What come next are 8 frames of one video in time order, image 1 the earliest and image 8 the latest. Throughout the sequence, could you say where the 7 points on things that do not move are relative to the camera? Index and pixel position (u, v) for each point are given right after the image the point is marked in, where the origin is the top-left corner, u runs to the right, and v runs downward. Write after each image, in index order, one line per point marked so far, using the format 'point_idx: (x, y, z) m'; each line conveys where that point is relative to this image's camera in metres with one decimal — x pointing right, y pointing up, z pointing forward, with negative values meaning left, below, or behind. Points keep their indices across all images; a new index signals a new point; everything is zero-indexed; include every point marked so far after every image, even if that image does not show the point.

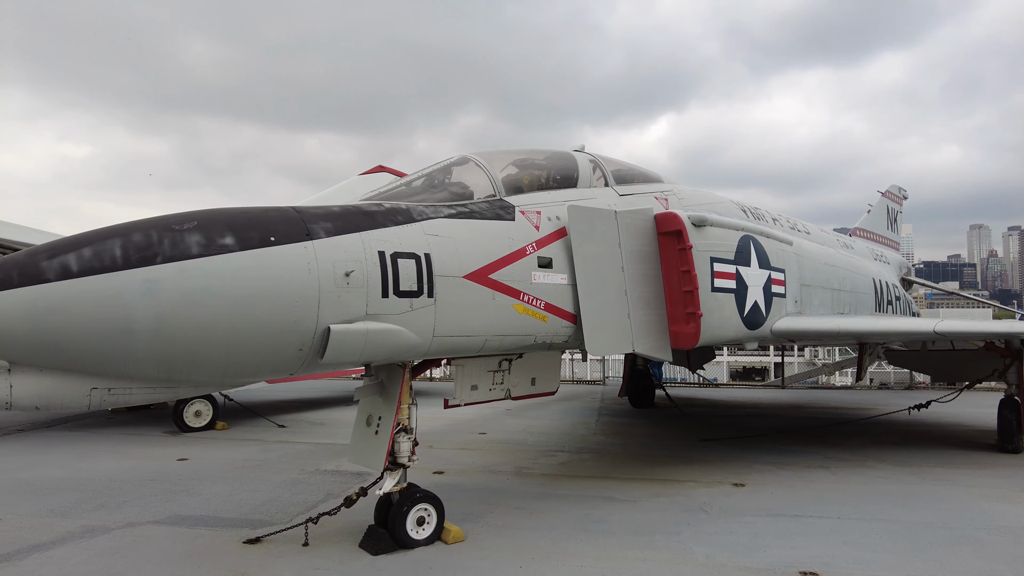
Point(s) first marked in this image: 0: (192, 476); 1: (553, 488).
0: (-2.5, -1.5, +5.3) m
1: (+0.3, -1.5, +5.0) m
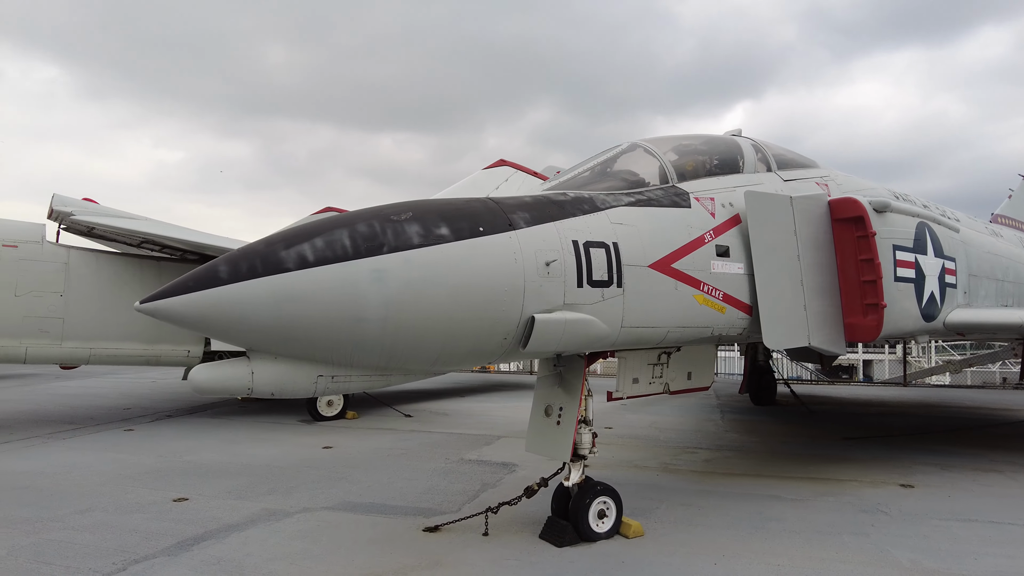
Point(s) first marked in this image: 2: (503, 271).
0: (-1.3, -1.4, +5.4) m
1: (+1.4, -1.4, +4.9) m
2: (0.0, +0.1, +2.9) m
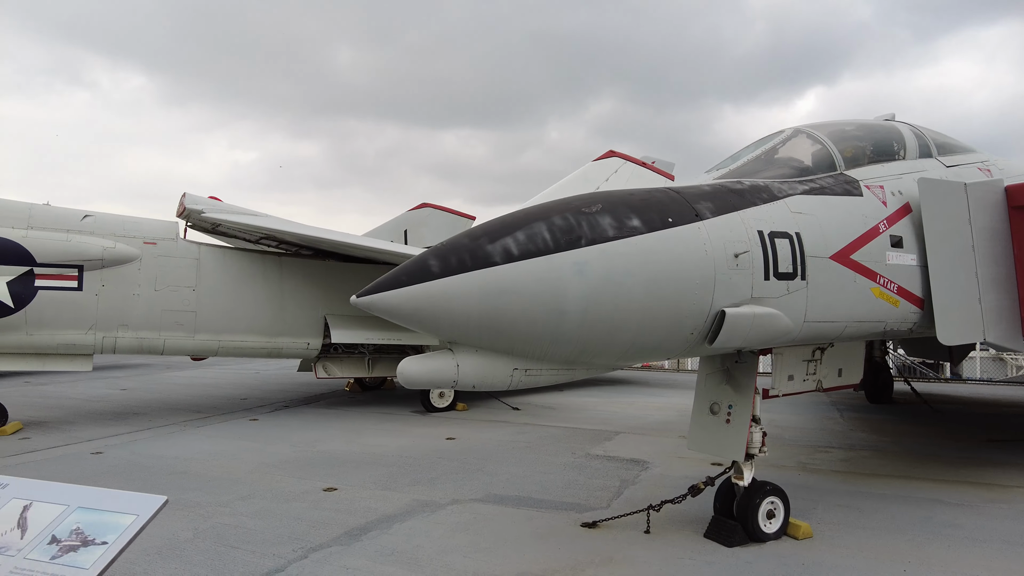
0: (-0.3, -1.4, +5.5) m
1: (+2.4, -1.4, +4.6) m
2: (+0.8, +0.1, +2.8) m
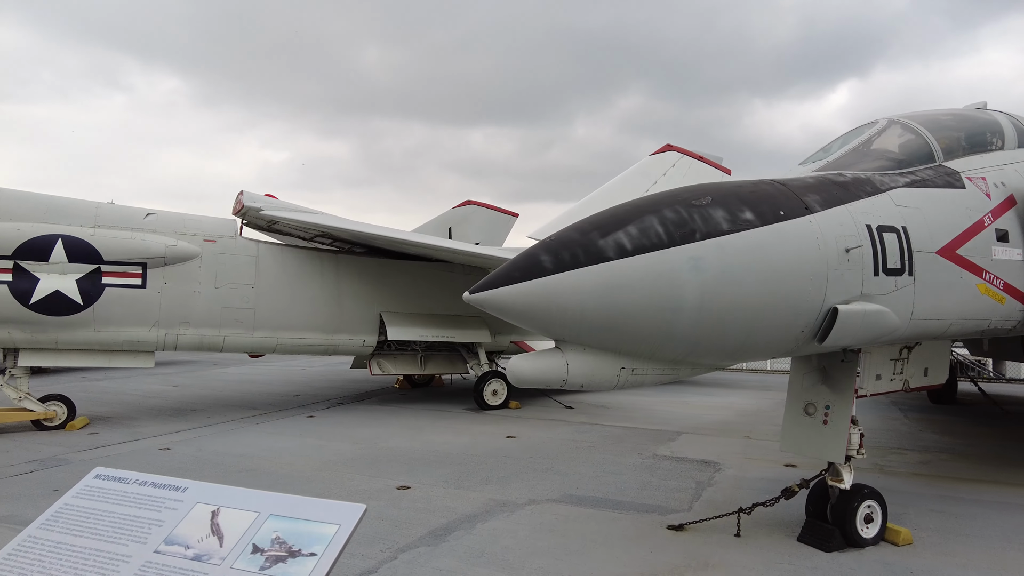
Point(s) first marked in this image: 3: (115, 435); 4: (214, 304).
0: (+0.2, -1.3, +5.4) m
1: (+2.9, -1.3, +4.5) m
2: (+1.2, +0.1, +2.7) m
3: (-3.6, -1.3, +6.1) m
4: (-2.9, -0.2, +6.6) m
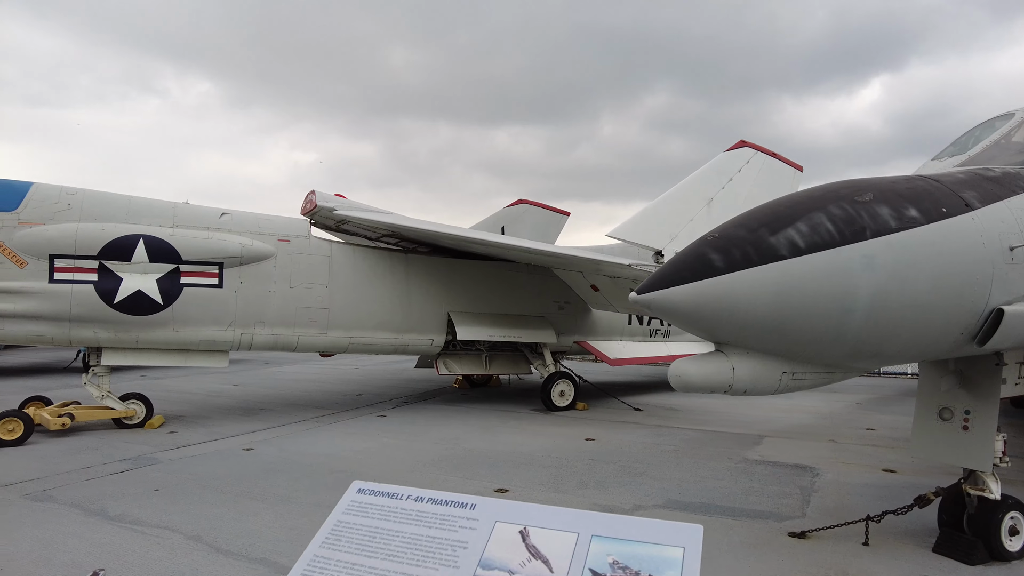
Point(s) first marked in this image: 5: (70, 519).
0: (+0.9, -1.3, +5.3) m
1: (+3.6, -1.3, +4.2) m
2: (+1.8, +0.1, +2.5) m
3: (-2.9, -1.3, +6.1) m
4: (-2.2, -0.2, +6.6) m
5: (-2.4, -1.3, +3.7) m
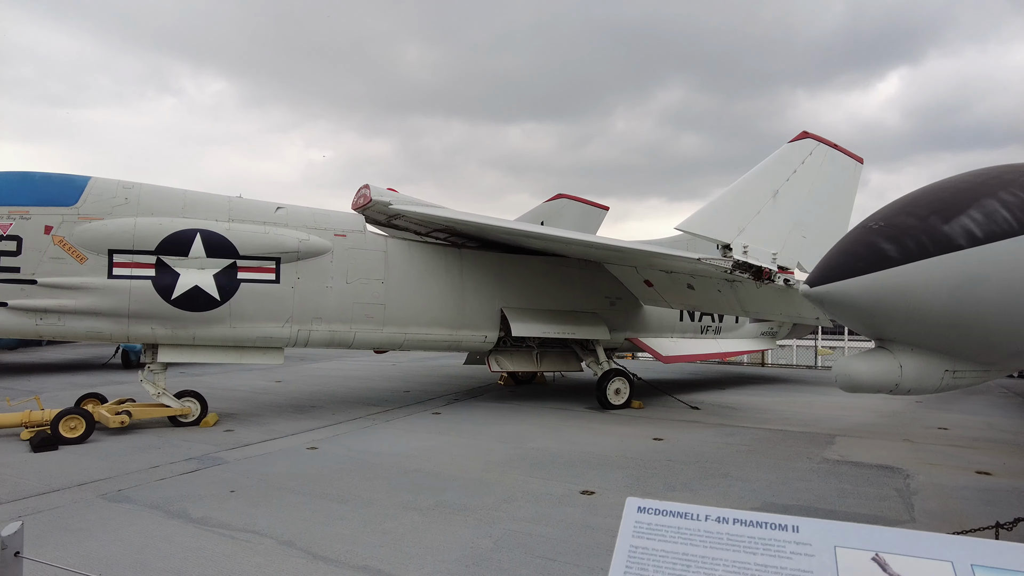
0: (+1.5, -1.3, +5.1) m
1: (+4.1, -1.3, +4.0) m
2: (+2.3, +0.2, +2.3) m
3: (-2.3, -1.3, +6.0) m
4: (-1.6, -0.1, +6.5) m
5: (-1.9, -1.3, +3.6) m
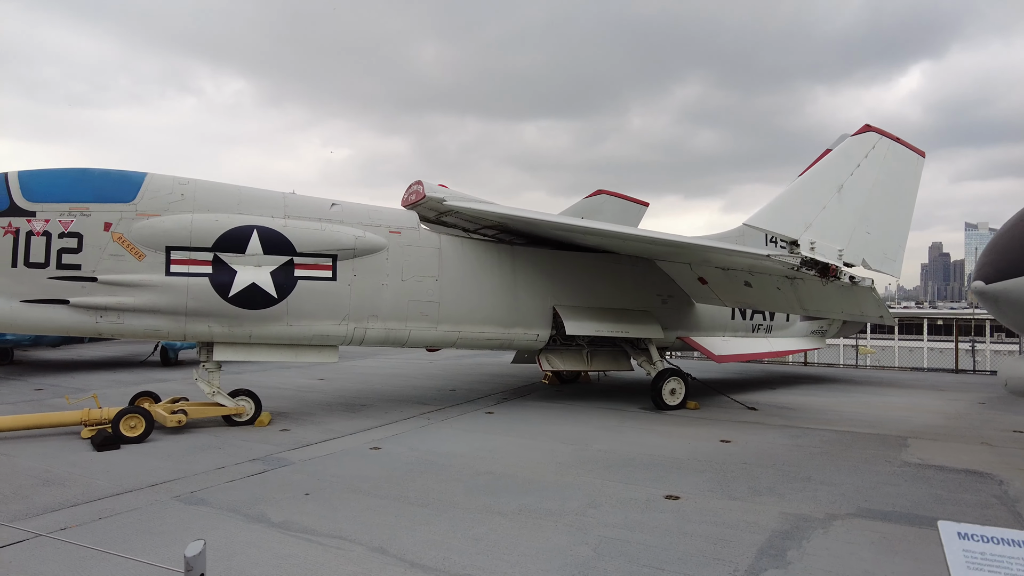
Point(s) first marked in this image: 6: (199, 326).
0: (+2.0, -1.3, +4.9) m
1: (+4.6, -1.3, +3.8) m
2: (+2.7, +0.2, +2.1) m
3: (-1.8, -1.3, +5.9) m
4: (-1.1, -0.1, +6.4) m
5: (-1.4, -1.2, +3.5) m
6: (-2.7, -0.3, +5.7) m
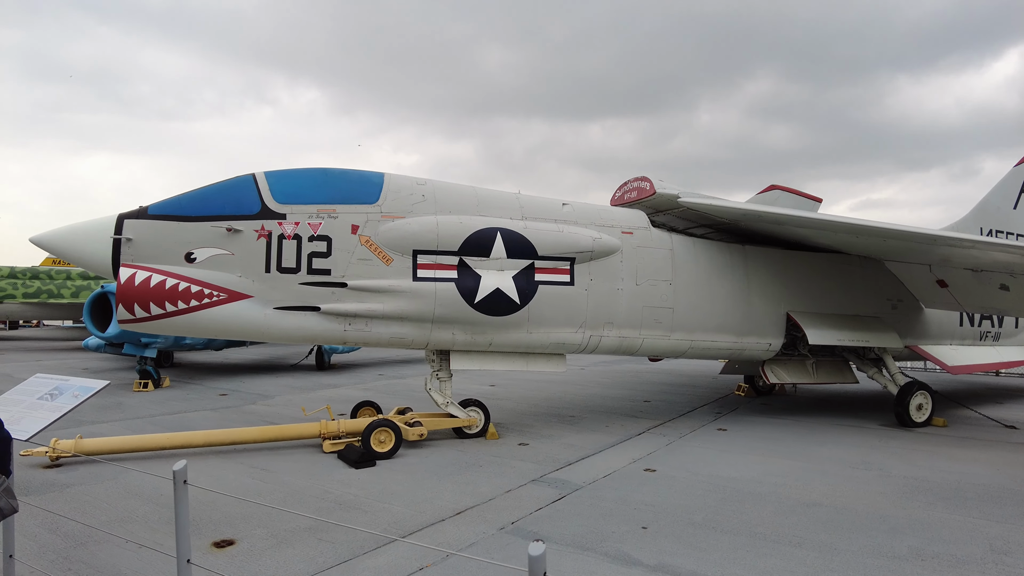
0: (+4.0, -1.3, +4.2) m
1: (+6.5, -1.3, +2.8) m
2: (+4.5, +0.1, +1.3) m
3: (+0.3, -1.3, +5.5) m
4: (+1.1, -0.1, +5.9) m
5: (+0.5, -1.3, +3.0) m
6: (-0.5, -0.4, +5.4) m
